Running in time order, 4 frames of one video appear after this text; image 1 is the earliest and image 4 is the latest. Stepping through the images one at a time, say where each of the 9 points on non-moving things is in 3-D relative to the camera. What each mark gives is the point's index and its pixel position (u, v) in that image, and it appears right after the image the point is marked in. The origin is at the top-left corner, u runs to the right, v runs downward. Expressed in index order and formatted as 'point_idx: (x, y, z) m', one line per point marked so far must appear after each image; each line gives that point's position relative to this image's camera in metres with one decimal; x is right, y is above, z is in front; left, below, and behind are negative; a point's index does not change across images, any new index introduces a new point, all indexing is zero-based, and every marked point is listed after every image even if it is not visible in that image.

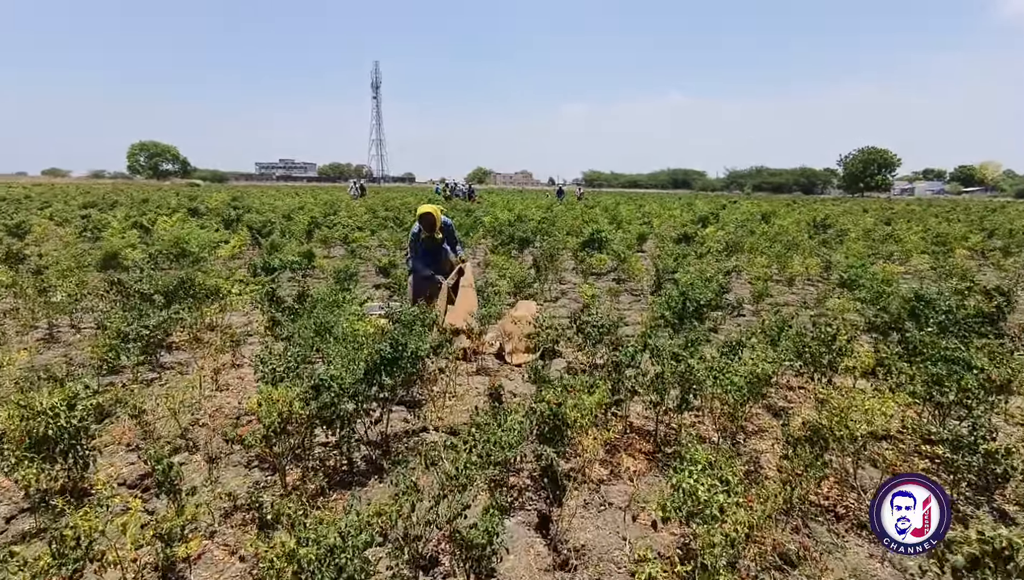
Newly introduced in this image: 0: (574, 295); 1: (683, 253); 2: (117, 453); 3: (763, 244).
0: (+1.3, -0.1, +12.1) m
1: (+4.2, +0.9, +14.3) m
2: (-3.1, -1.3, +4.7) m
3: (+7.1, +1.3, +16.8) m
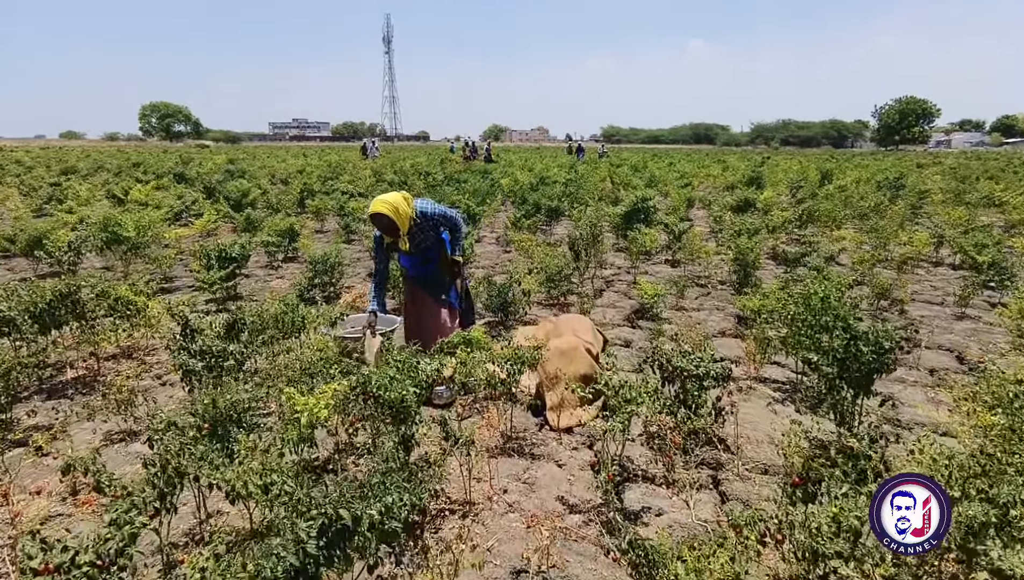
0: (+1.8, 0.0, +9.4) m
1: (+4.7, +1.2, +11.5) m
2: (-2.9, -1.7, +2.2) m
3: (+7.7, +1.8, +13.8) m
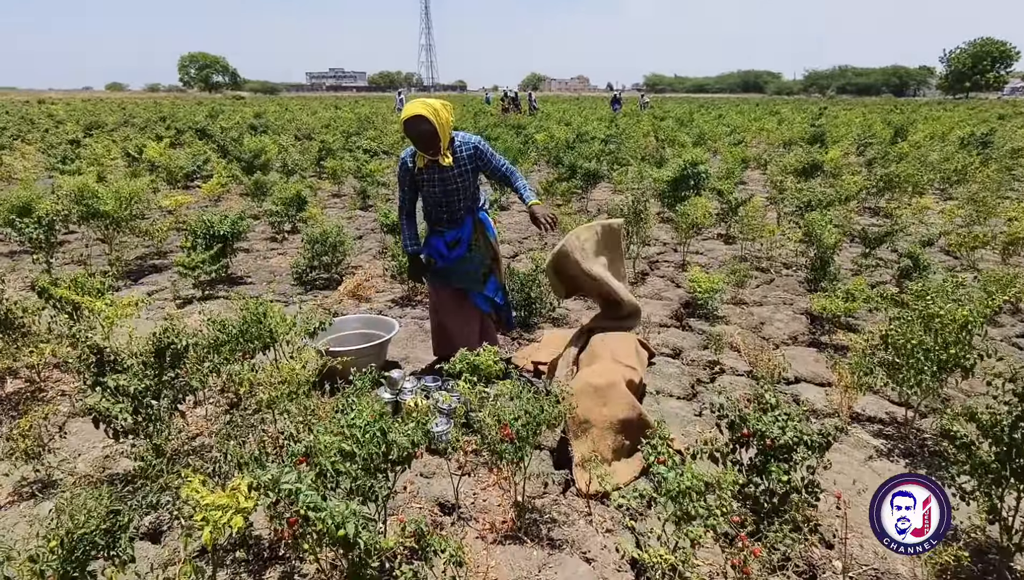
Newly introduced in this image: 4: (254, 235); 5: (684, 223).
0: (+2.2, +0.3, +8.1) m
1: (+5.2, +1.5, +9.9) m
2: (-2.9, -1.9, +1.4) m
3: (+8.4, +2.3, +11.9) m
4: (-4.1, +0.9, +9.4) m
5: (+2.6, +1.0, +8.8) m
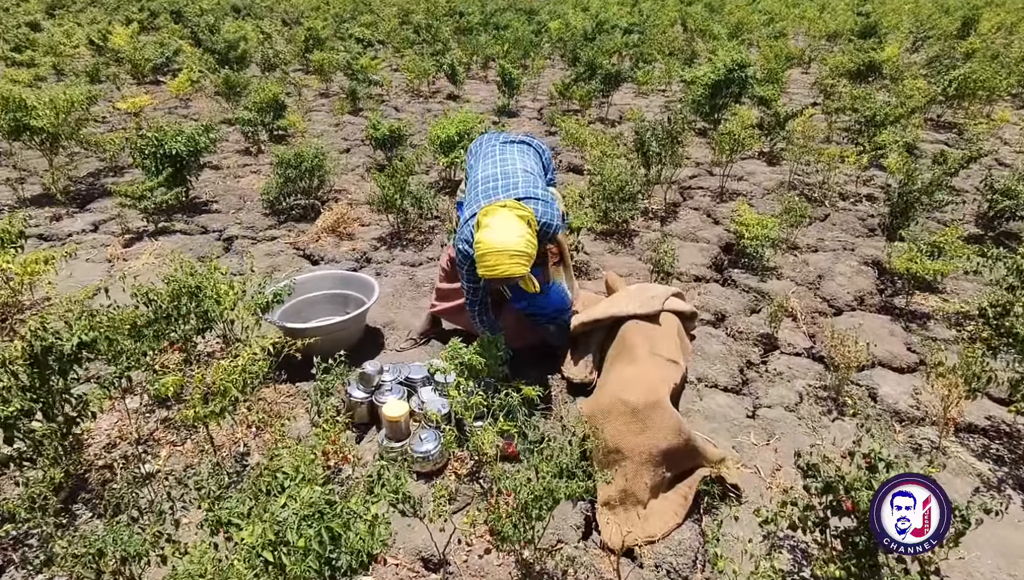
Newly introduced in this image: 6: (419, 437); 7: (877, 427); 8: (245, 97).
0: (+2.3, +1.0, +6.9) m
1: (+5.4, +2.6, +8.4) m
2: (-2.9, -2.2, +0.7) m
3: (+8.5, +3.6, +10.3) m
4: (-4.0, +1.9, +8.1) m
5: (+2.7, +1.9, +7.5) m
6: (-0.5, -0.8, +3.1) m
7: (+2.1, -0.8, +3.5) m
8: (-4.2, +3.1, +9.2) m
